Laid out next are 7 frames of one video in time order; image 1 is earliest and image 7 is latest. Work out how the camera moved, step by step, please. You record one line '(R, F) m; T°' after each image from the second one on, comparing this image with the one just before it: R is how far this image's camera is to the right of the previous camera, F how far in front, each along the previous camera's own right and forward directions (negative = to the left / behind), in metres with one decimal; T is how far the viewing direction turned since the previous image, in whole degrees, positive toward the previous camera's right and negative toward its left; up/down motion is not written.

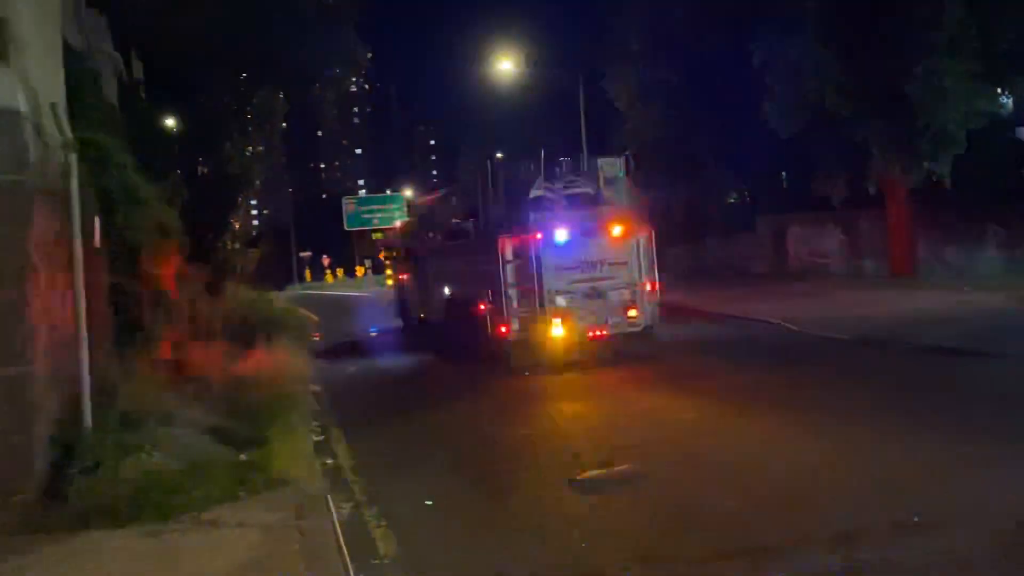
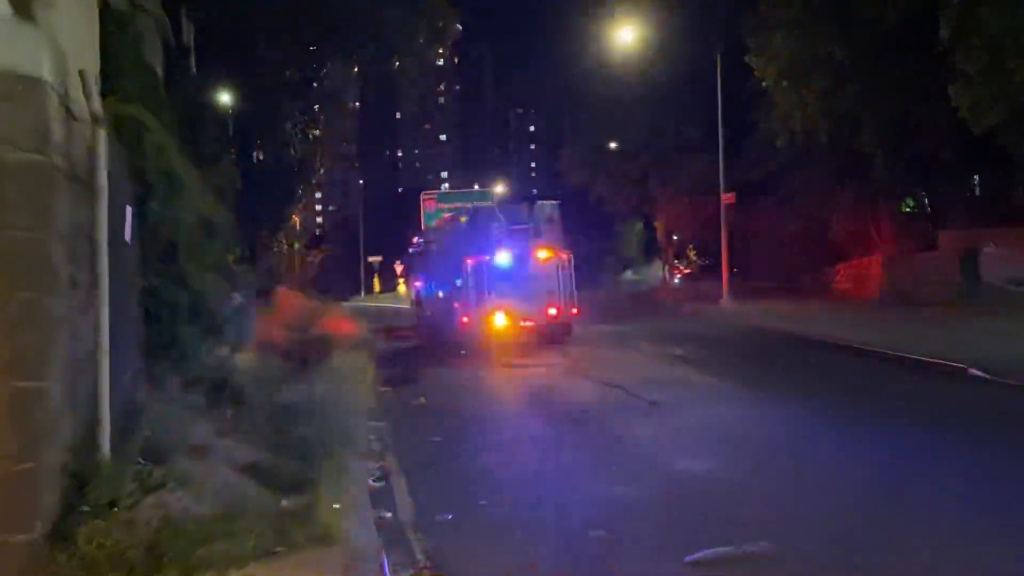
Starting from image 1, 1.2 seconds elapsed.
(+0.1, +2.8) m; -6°
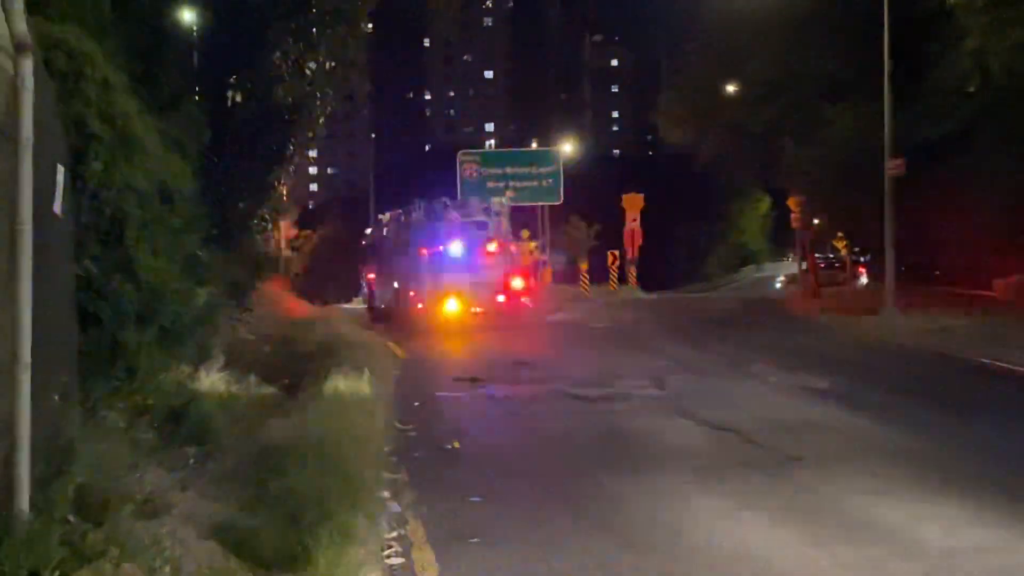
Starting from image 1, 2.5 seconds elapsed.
(-0.3, +3.4) m; -1°
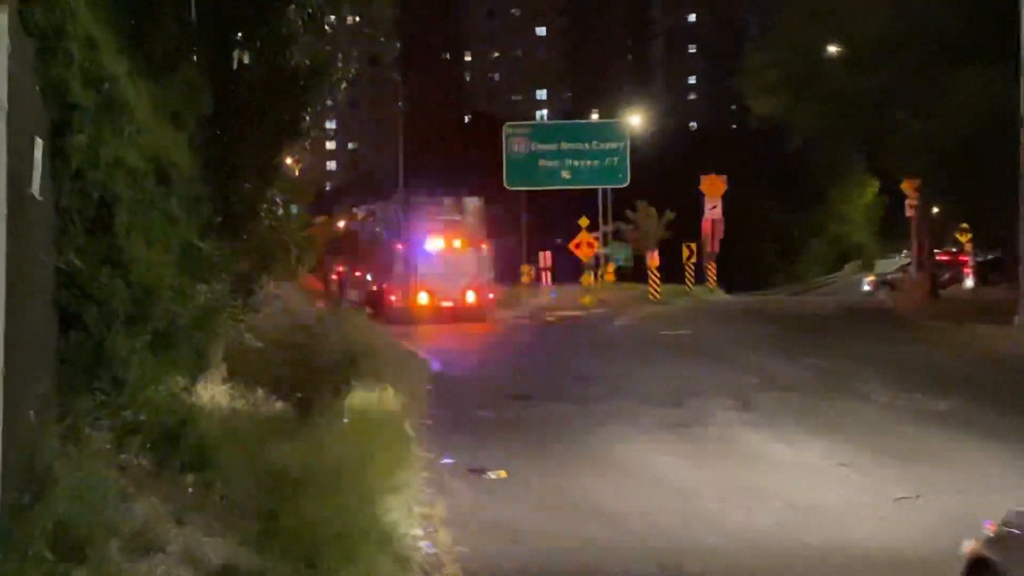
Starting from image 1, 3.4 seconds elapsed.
(-0.2, +1.4) m; -1°
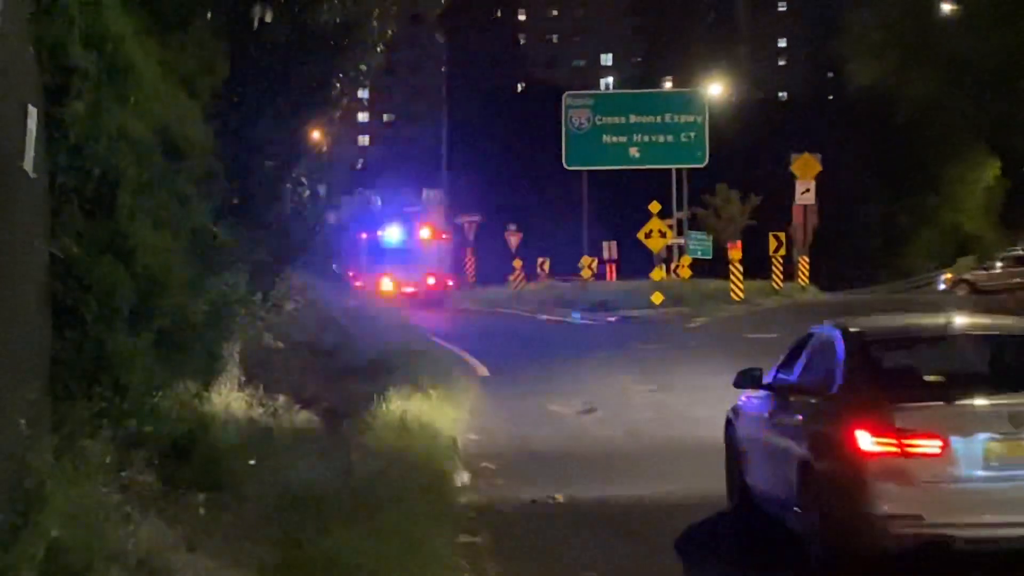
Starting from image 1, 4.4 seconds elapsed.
(-0.2, +1.0) m; -1°
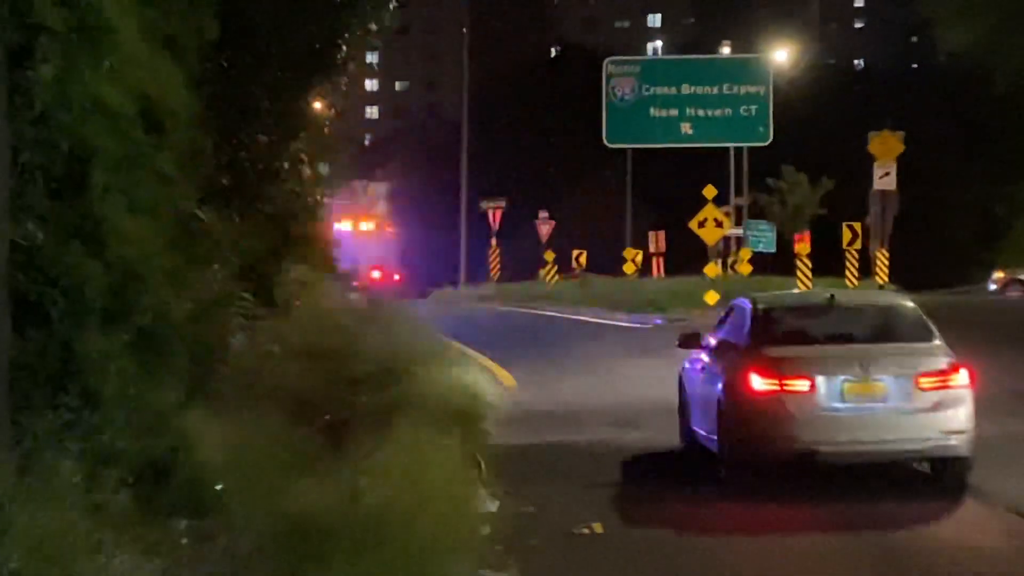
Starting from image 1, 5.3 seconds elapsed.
(-0.2, +0.9) m; 0°
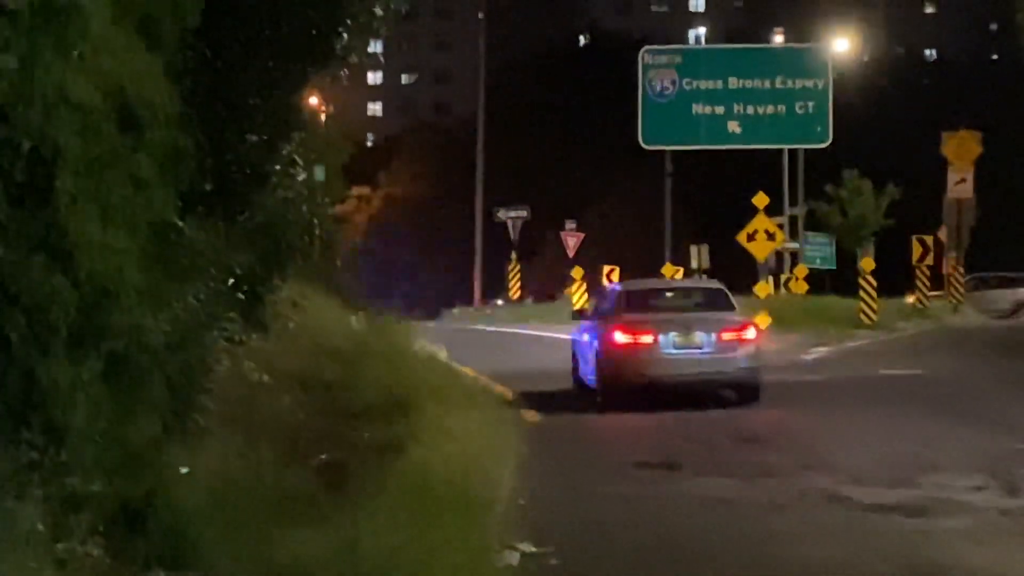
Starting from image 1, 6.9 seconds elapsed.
(-0.1, +0.7) m; 0°
